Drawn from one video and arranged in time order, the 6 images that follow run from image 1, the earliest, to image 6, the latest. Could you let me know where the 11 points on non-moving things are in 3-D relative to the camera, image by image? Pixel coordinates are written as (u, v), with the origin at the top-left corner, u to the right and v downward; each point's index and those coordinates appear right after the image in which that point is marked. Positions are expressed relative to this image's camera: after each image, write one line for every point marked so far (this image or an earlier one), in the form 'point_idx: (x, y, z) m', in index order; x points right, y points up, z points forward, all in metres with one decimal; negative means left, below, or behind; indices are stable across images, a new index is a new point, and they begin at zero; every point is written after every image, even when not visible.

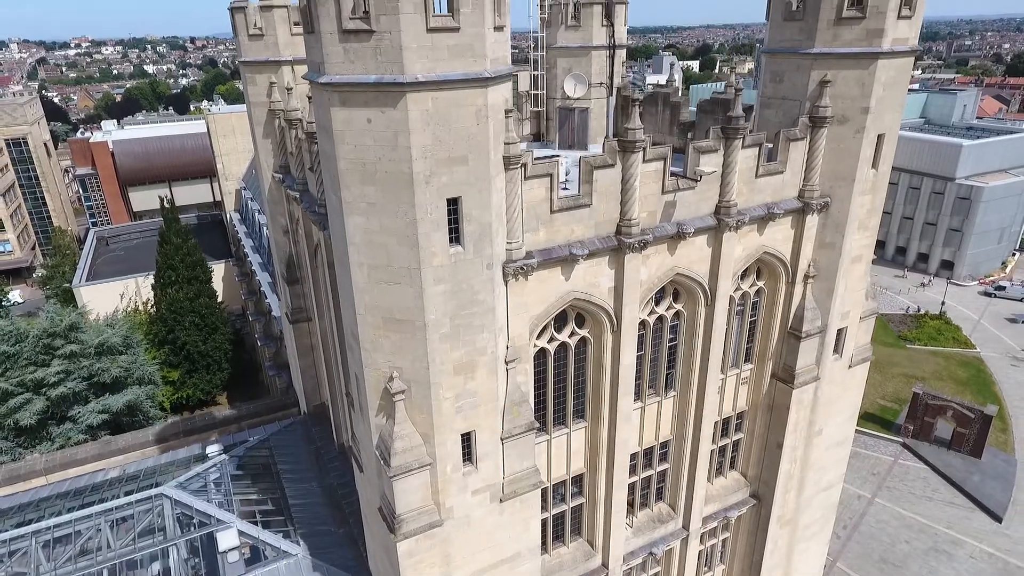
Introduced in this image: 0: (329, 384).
0: (-4.5, -2.3, +14.9) m
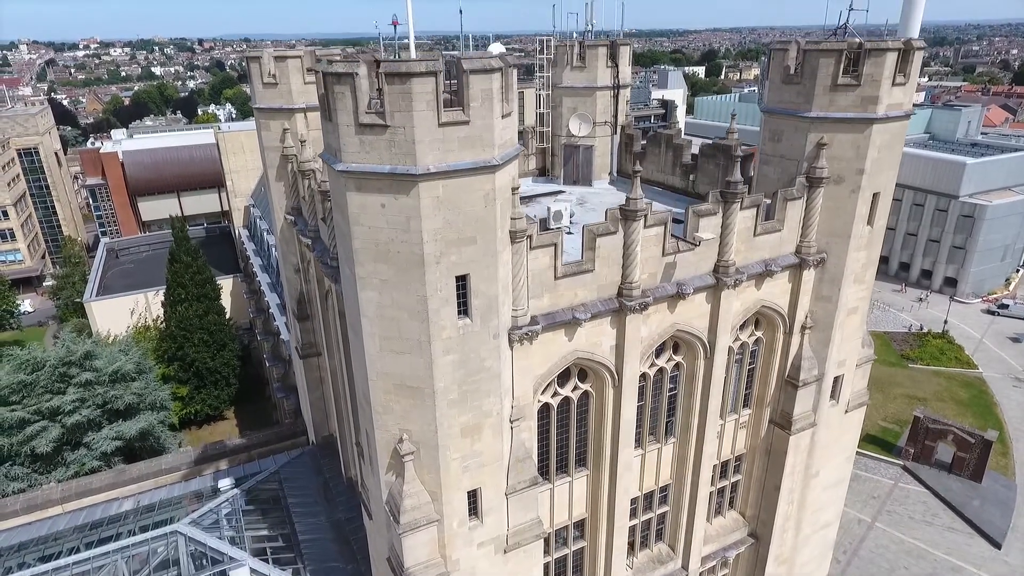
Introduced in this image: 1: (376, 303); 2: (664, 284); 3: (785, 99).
0: (-4.4, -3.3, +15.2) m
1: (-1.8, -0.2, +8.0) m
2: (+2.5, +0.1, +10.0) m
3: (+4.9, +3.4, +11.0) m
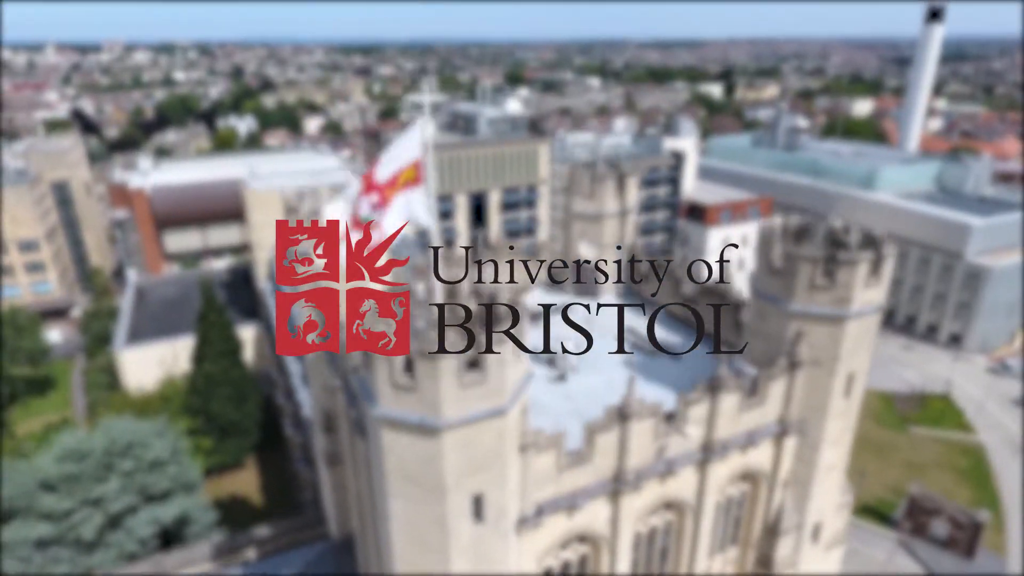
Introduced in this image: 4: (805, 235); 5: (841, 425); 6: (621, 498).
0: (-4.2, -6.5, +16.6) m
1: (-1.7, -3.4, +9.3) m
2: (+2.7, -3.2, +11.3) m
3: (+5.2, 0.0, +12.2) m
4: (+5.7, +1.0, +12.0) m
5: (+6.9, -2.9, +12.7) m
6: (+2.0, -3.8, +11.0) m
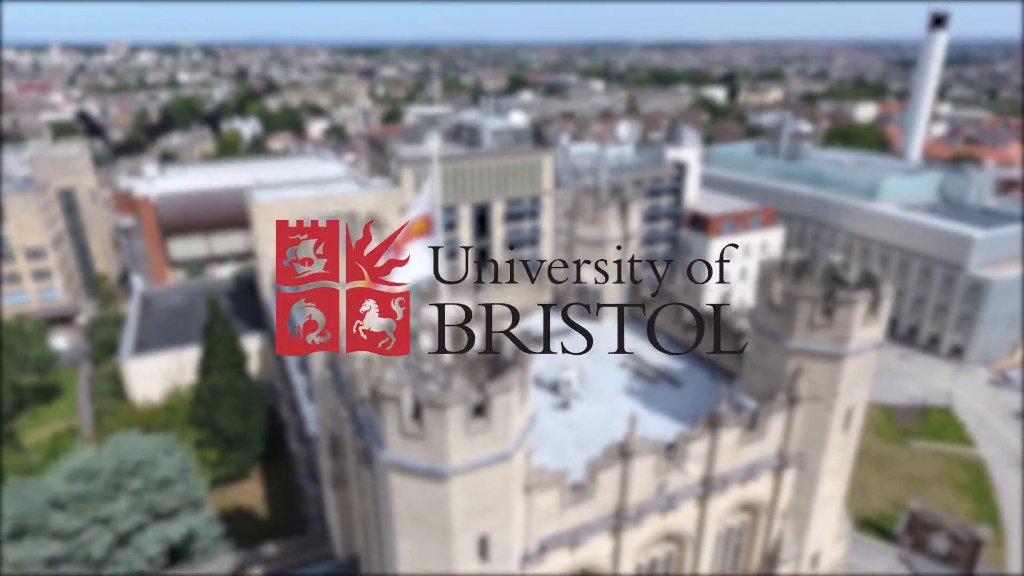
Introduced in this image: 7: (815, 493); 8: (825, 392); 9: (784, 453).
0: (-4.1, -7.2, +16.8) m
1: (-1.6, -4.1, +9.6) m
2: (+2.7, -4.0, +11.5) m
3: (+5.3, -0.7, +12.4) m
4: (+5.8, +0.3, +12.2) m
5: (+7.0, -3.6, +12.9) m
6: (+2.0, -4.5, +11.3) m
7: (+6.5, -4.4, +13.0) m
8: (+6.2, -2.1, +12.1) m
9: (+5.7, -3.4, +12.6) m
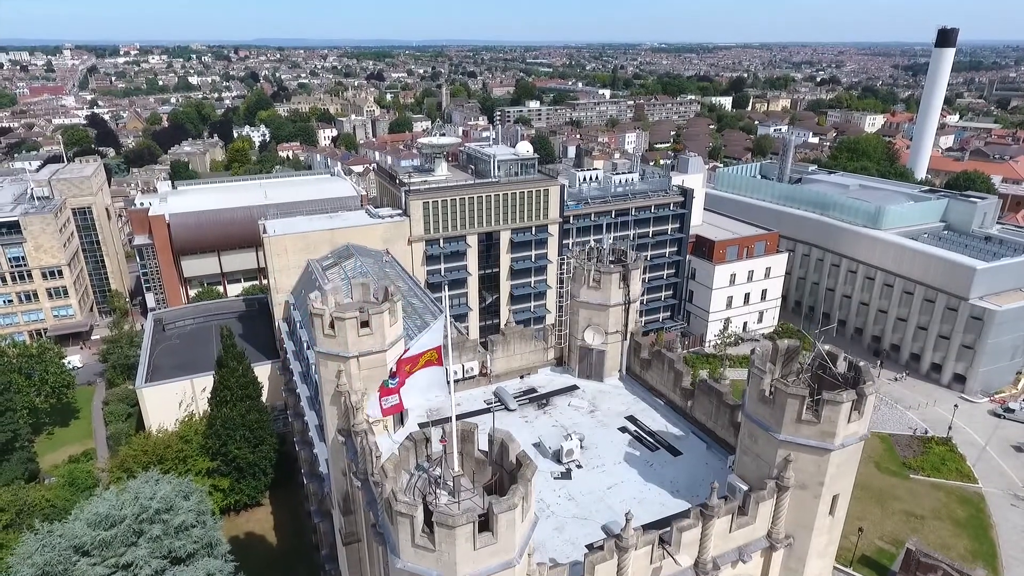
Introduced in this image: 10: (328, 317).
0: (-4.0, -9.1, +17.6) m
1: (-1.6, -6.1, +10.4) m
2: (+2.8, -5.9, +12.2) m
3: (+5.4, -2.7, +13.1) m
4: (+5.9, -1.7, +12.9) m
5: (+7.0, -5.6, +13.6) m
6: (+2.1, -6.5, +12.0) m
7: (+6.5, -6.4, +13.7) m
8: (+6.3, -4.1, +12.8) m
9: (+5.7, -5.4, +13.3) m
10: (-4.8, -0.8, +16.0) m
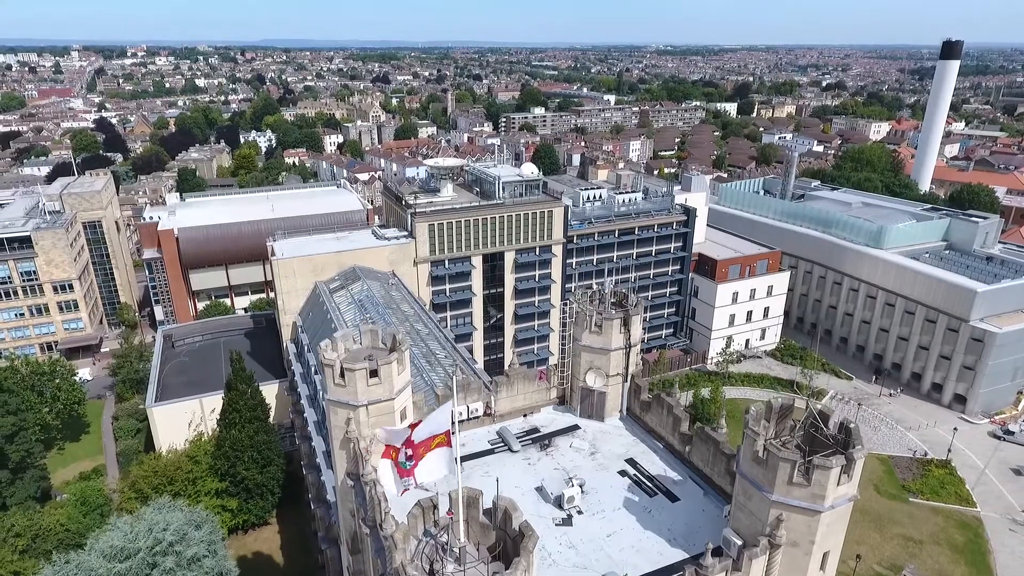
0: (-4.0, -10.5, +18.2) m
1: (-1.5, -7.5, +10.9) m
2: (+2.8, -7.4, +12.8) m
3: (+5.4, -4.1, +13.7) m
4: (+6.0, -3.1, +13.4) m
5: (+7.1, -7.1, +14.1) m
6: (+2.1, -7.9, +12.5) m
7: (+6.6, -7.8, +14.2) m
8: (+6.4, -5.5, +13.3) m
9: (+5.8, -6.8, +13.9) m
10: (-4.7, -2.2, +16.6) m
